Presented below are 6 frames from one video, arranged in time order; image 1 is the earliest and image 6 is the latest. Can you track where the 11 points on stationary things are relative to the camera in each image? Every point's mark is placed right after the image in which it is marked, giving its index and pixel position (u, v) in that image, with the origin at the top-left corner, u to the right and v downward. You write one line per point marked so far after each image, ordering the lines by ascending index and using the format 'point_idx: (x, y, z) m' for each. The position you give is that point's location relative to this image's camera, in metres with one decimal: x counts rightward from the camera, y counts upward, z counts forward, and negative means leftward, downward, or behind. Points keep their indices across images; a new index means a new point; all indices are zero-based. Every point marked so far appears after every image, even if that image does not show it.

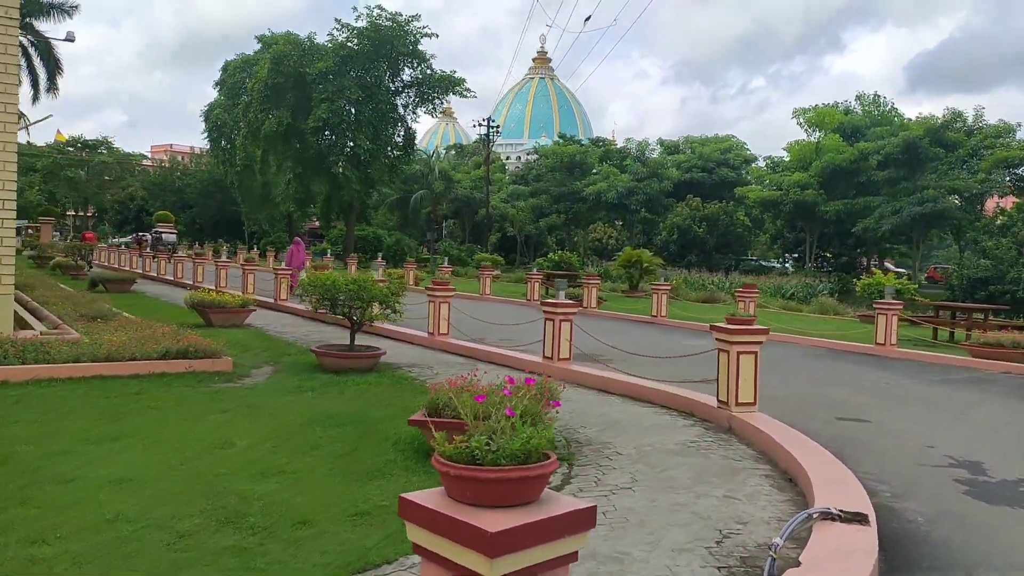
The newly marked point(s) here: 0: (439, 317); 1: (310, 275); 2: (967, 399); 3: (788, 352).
0: (-1.1, -0.4, +12.3) m
1: (-2.4, +0.1, +9.6) m
2: (+5.2, -1.3, +9.6) m
3: (+4.5, -1.1, +13.8) m
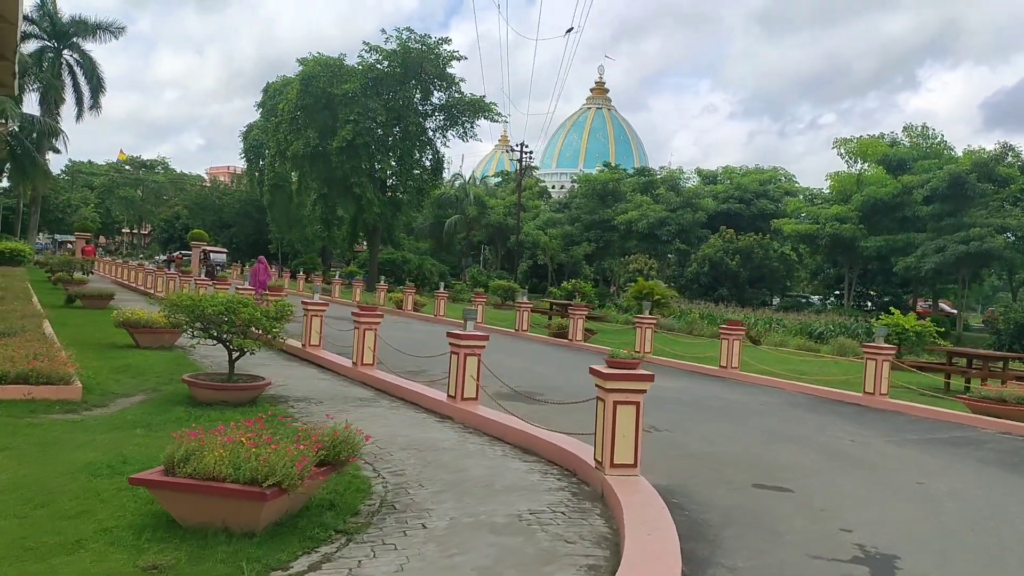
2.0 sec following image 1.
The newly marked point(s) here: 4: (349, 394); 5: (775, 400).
0: (-2.0, -0.8, +11.2) m
1: (-3.4, -0.1, +8.6) m
2: (+4.1, -1.7, +8.1) m
3: (+3.7, -1.6, +12.3) m
4: (-1.9, -1.2, +9.7) m
5: (+3.9, -1.7, +12.2) m
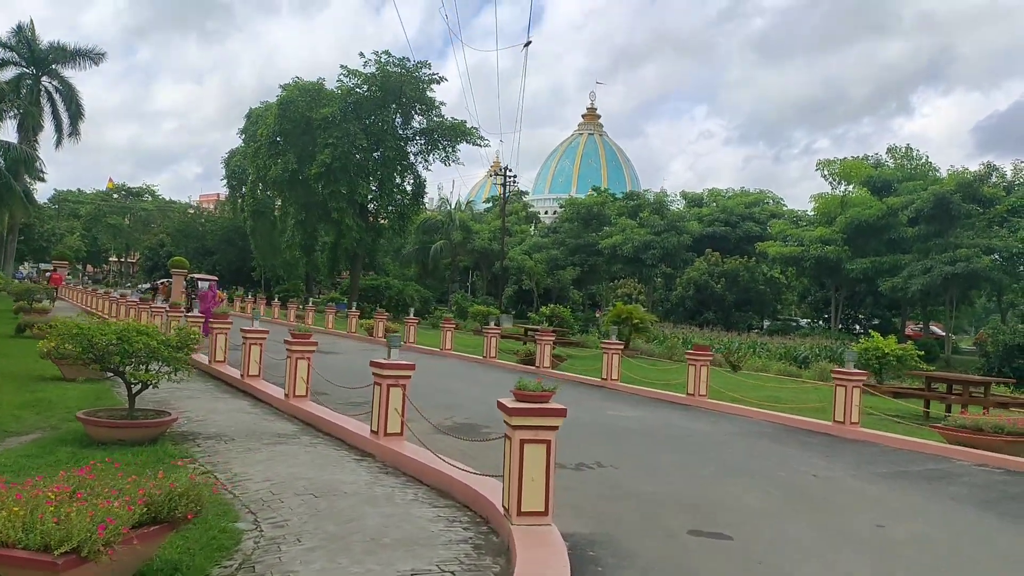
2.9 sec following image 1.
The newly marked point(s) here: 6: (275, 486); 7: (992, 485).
0: (-2.7, -1.1, +10.5) m
1: (-4.1, -0.3, +7.8) m
2: (+3.4, -1.9, +7.4) m
3: (+3.0, -2.0, +11.6) m
4: (-2.6, -1.5, +9.0) m
5: (+3.1, -2.0, +11.4) m
6: (-1.8, -1.5, +6.5) m
7: (+4.9, -2.0, +8.5) m
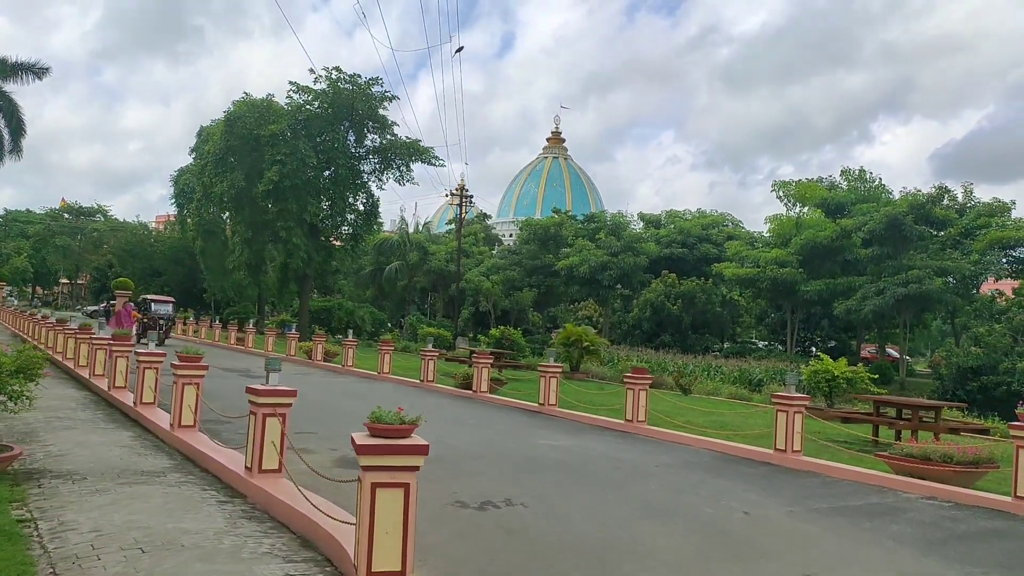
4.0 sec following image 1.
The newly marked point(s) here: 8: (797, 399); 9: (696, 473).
0: (-3.8, -1.3, +9.4) m
1: (-5.0, -0.5, +6.8) m
2: (+2.5, -2.0, +6.5) m
3: (+1.9, -2.2, +10.8) m
4: (-3.6, -1.7, +7.9) m
5: (+2.1, -2.2, +10.6) m
6: (-2.7, -1.6, +5.5) m
7: (+4.0, -2.2, +7.8) m
8: (+3.7, -1.4, +10.6) m
9: (+2.2, -2.2, +9.8) m
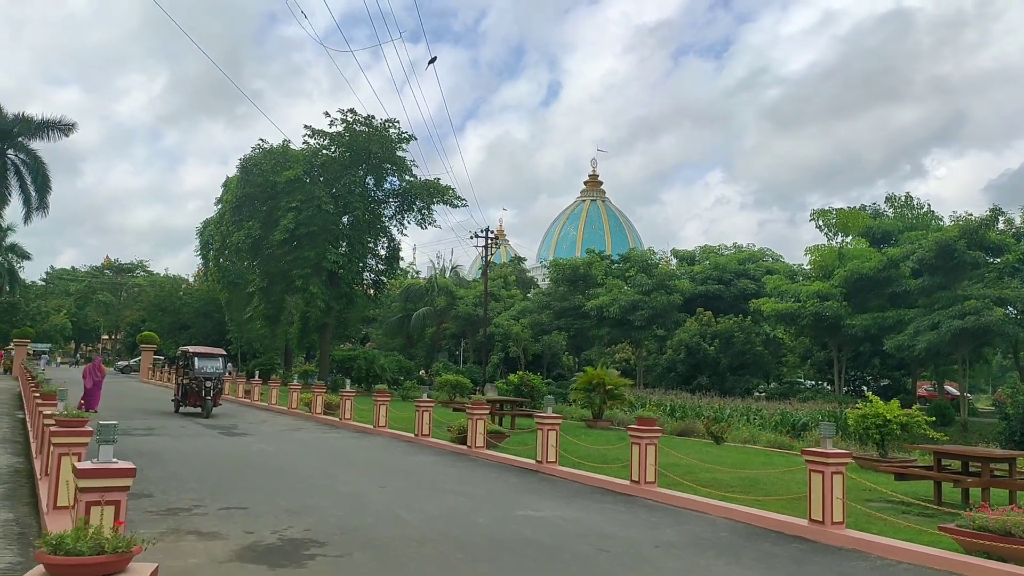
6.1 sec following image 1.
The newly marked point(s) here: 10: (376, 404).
0: (-4.2, -1.8, +7.7) m
1: (-5.6, -0.8, +5.1) m
2: (+2.0, -2.2, +4.4) m
3: (+1.6, -2.5, +8.6) m
4: (-4.1, -2.0, +6.1) m
5: (+1.7, -2.5, +8.5) m
6: (-3.3, -1.8, +3.6) m
7: (+3.5, -2.3, +5.5) m
8: (+3.3, -1.7, +8.5) m
9: (+1.8, -2.5, +7.7) m
10: (-3.1, -2.7, +19.2) m
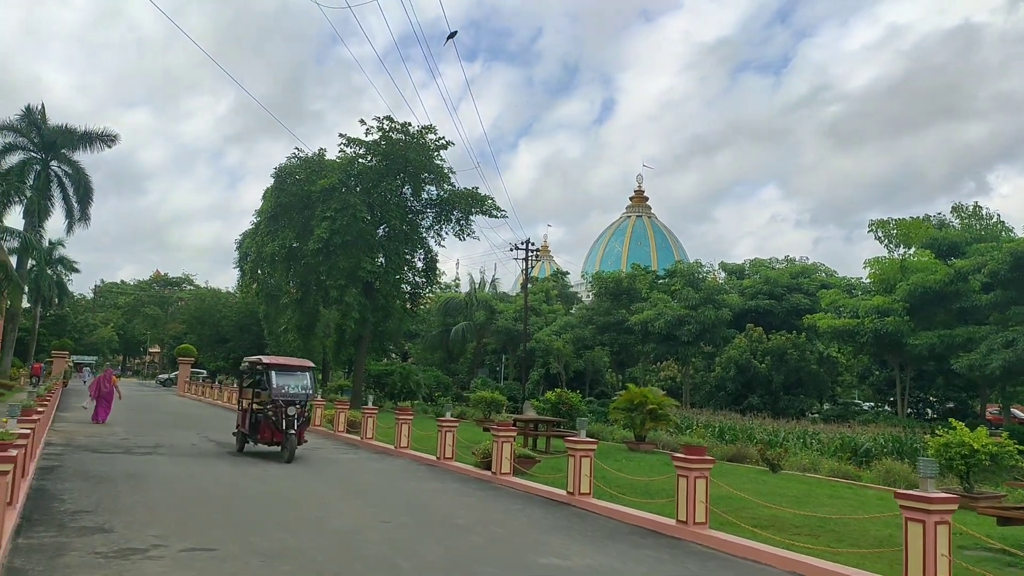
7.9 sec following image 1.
0: (-4.1, -1.7, +6.3) m
1: (-5.6, -0.7, +3.8) m
2: (+1.9, -2.1, +2.7) m
3: (+1.7, -2.5, +6.9) m
4: (-4.0, -2.0, +4.7) m
5: (+1.9, -2.5, +6.8) m
6: (-3.4, -1.7, +2.2) m
7: (+3.5, -2.3, +3.7) m
8: (+3.4, -1.7, +6.7) m
9: (+1.9, -2.5, +6.0) m
10: (-2.4, -2.9, +17.7) m
